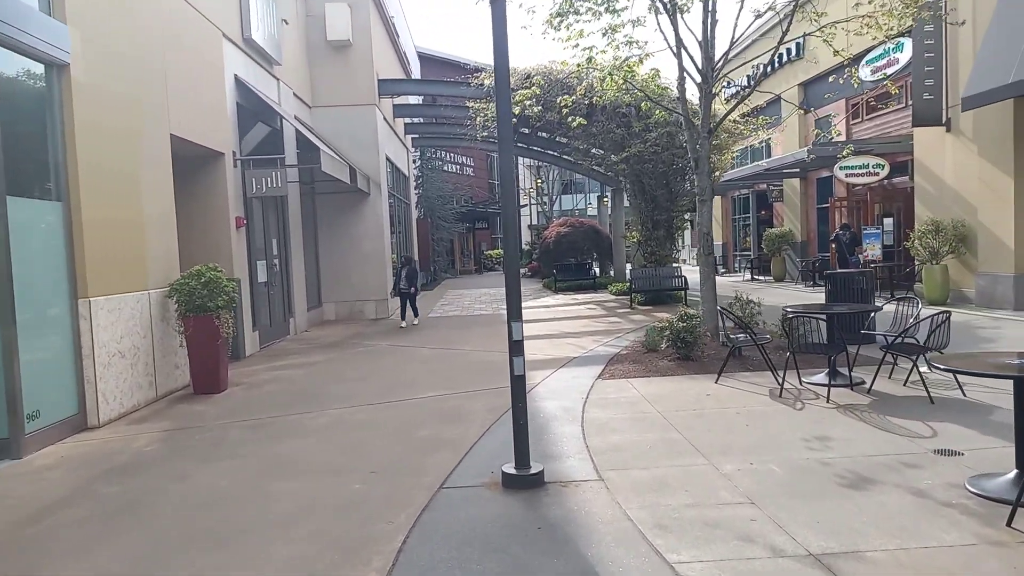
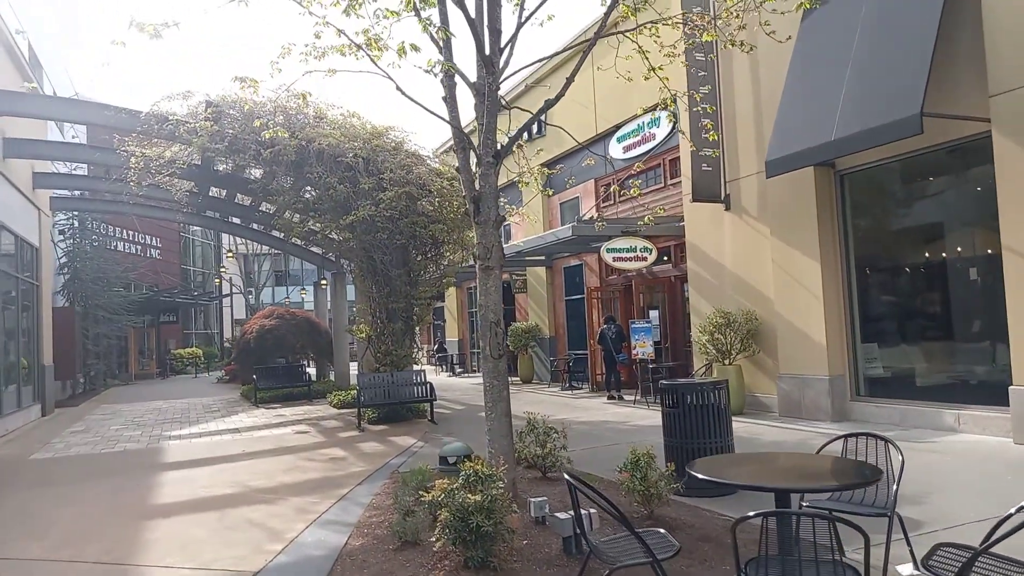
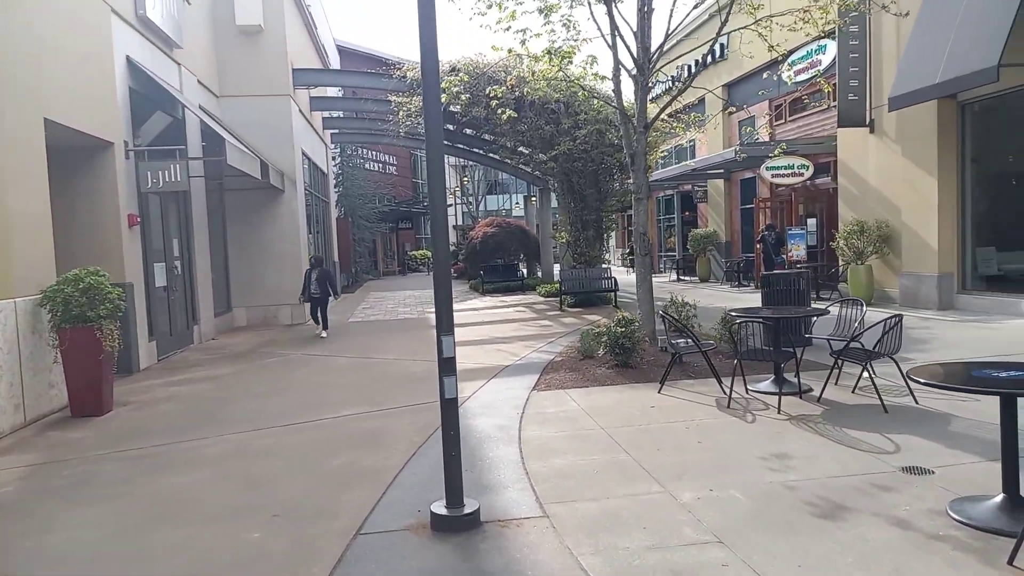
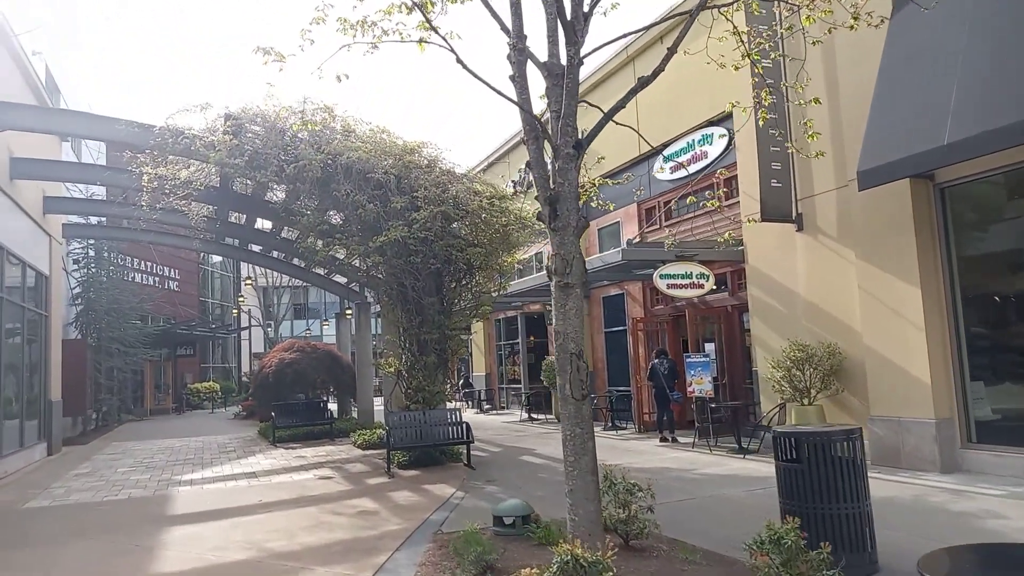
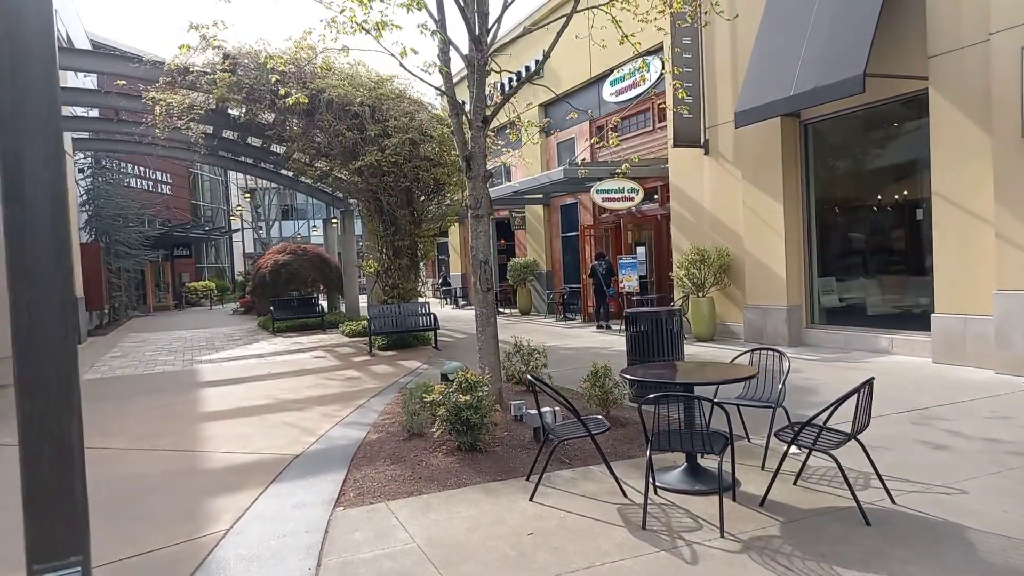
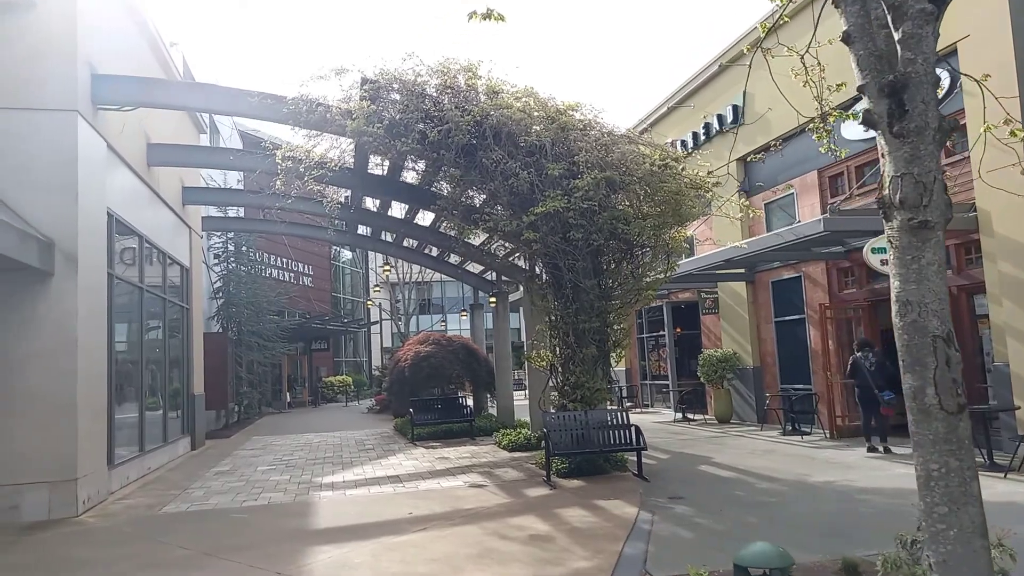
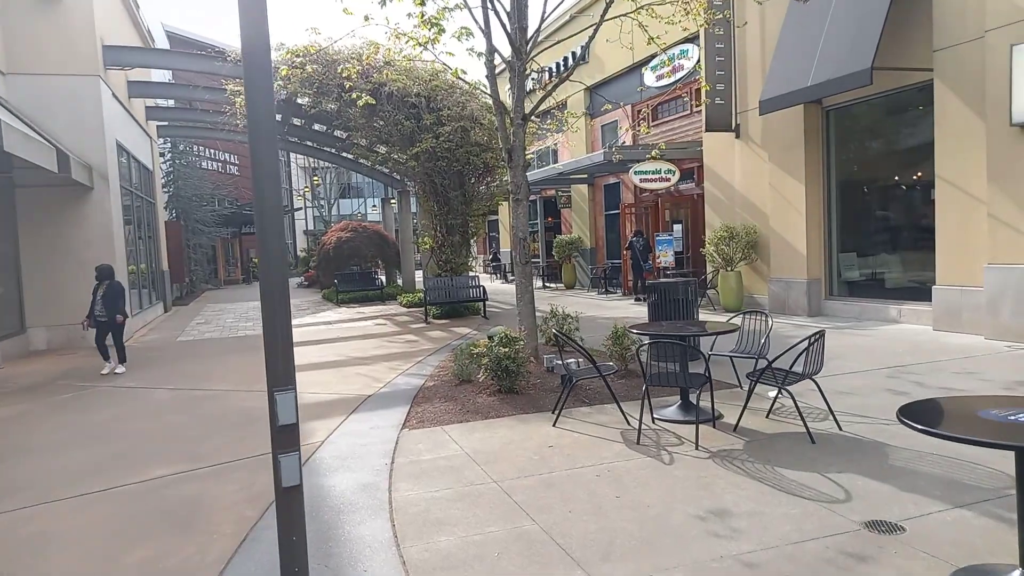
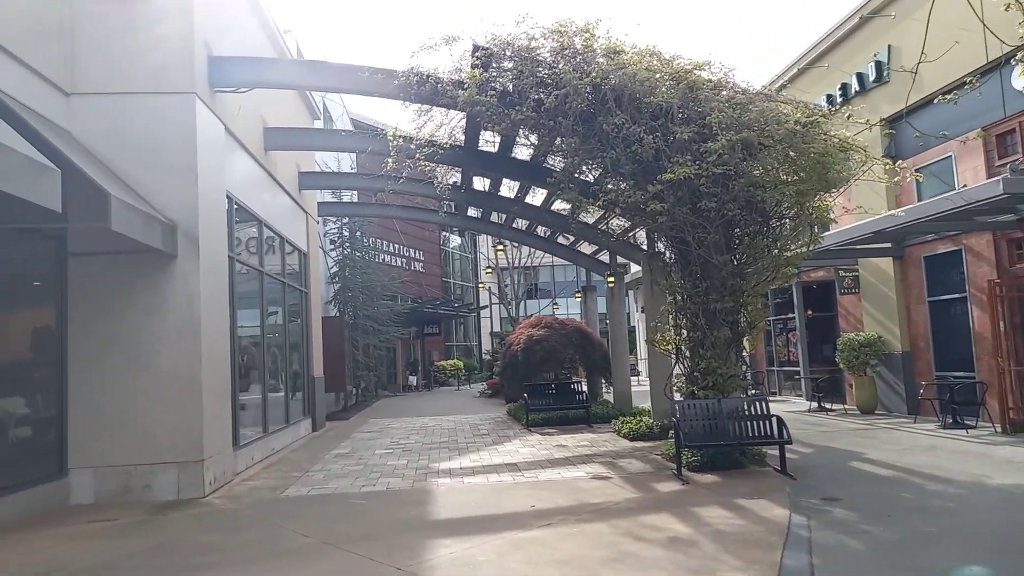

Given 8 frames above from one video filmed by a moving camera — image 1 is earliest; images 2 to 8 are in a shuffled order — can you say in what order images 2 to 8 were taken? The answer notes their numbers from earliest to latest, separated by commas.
3, 7, 5, 2, 4, 6, 8
